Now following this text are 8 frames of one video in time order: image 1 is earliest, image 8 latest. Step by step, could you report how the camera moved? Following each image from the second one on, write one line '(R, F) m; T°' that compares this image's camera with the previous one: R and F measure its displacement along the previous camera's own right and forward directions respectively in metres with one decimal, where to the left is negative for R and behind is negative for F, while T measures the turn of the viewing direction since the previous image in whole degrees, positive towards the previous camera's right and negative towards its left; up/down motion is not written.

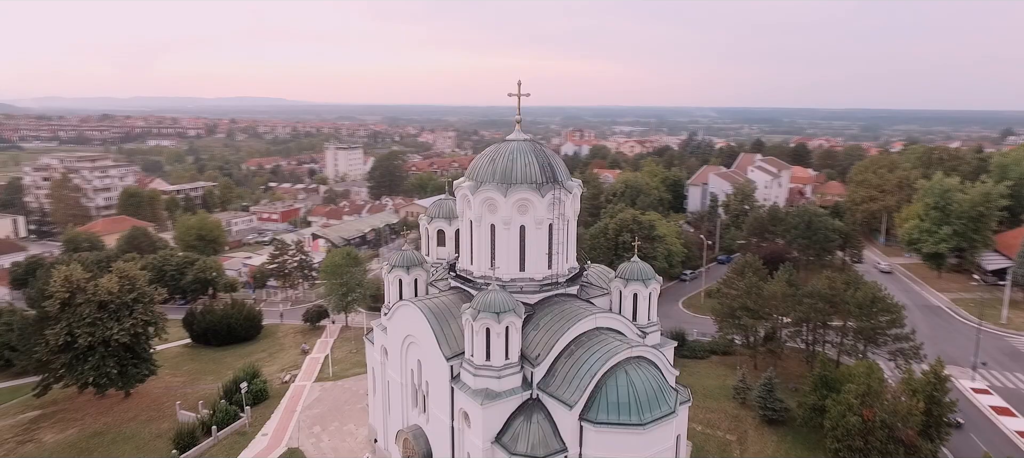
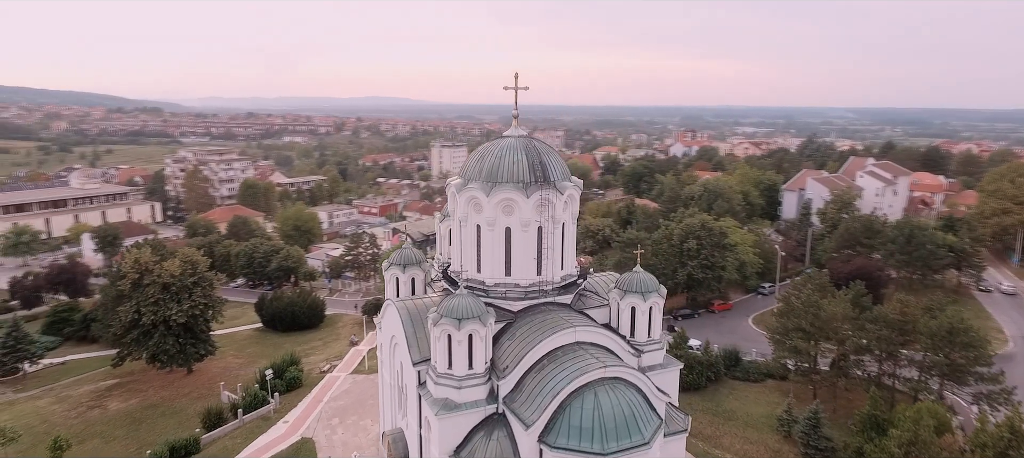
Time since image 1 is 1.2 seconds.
(+2.9, +1.2) m; -10°
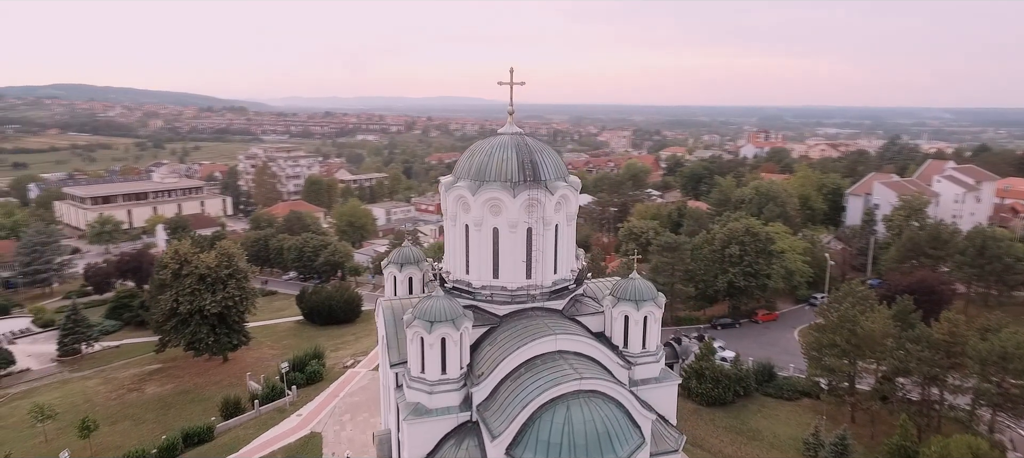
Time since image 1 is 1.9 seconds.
(+1.7, +0.7) m; -6°
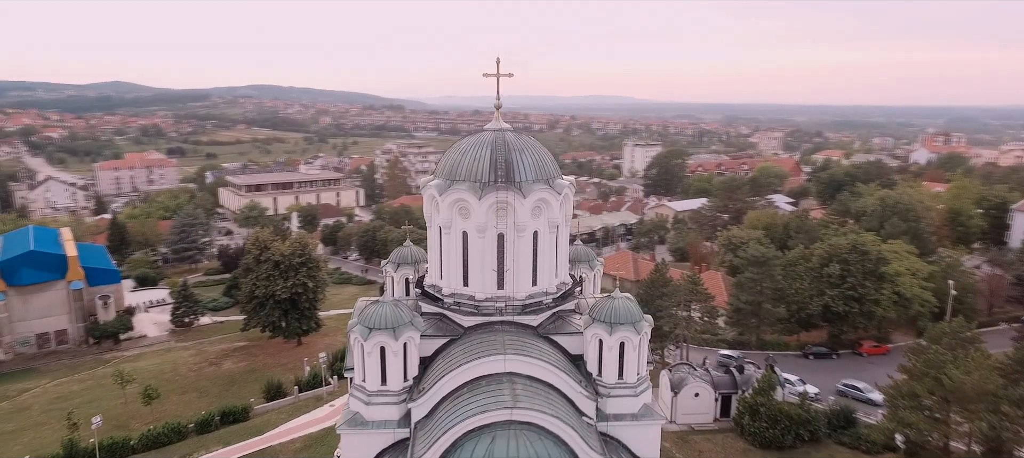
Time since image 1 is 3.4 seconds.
(+3.4, +1.6) m; -13°
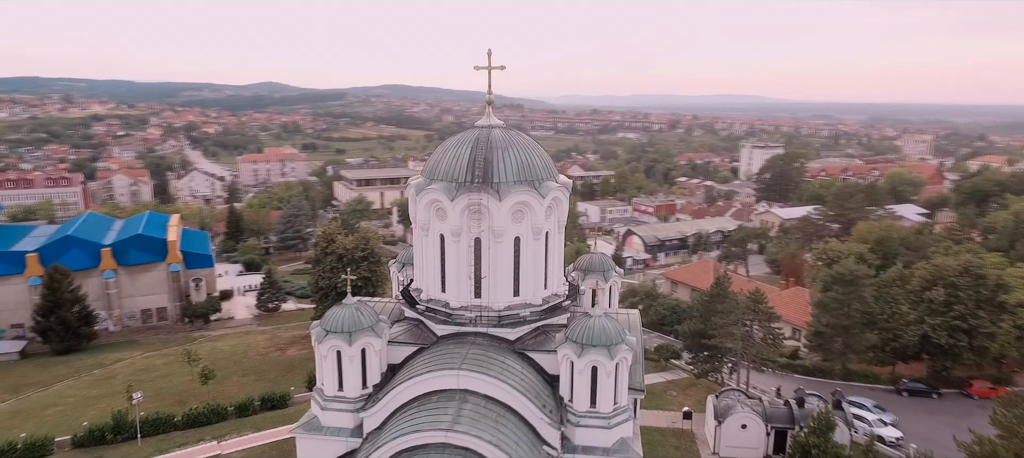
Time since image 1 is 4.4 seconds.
(+2.5, +1.2) m; -11°
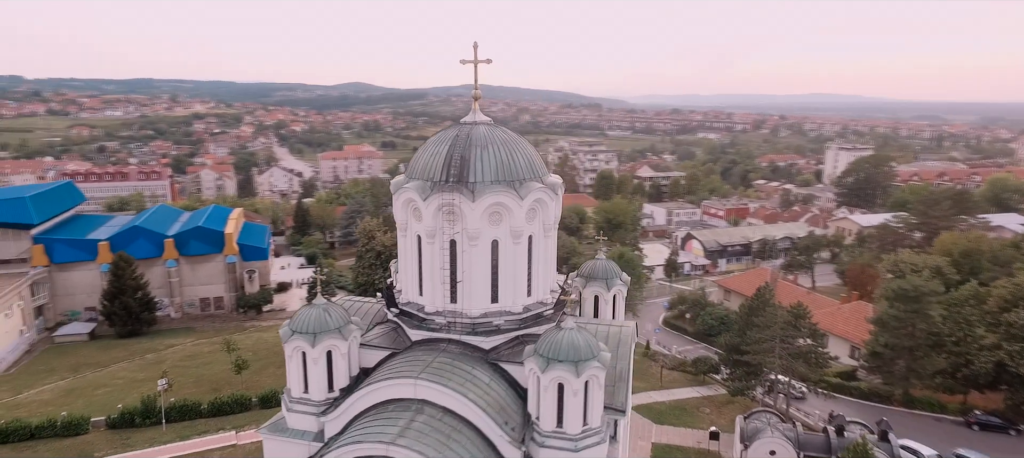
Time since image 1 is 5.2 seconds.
(+1.7, +0.8) m; -7°
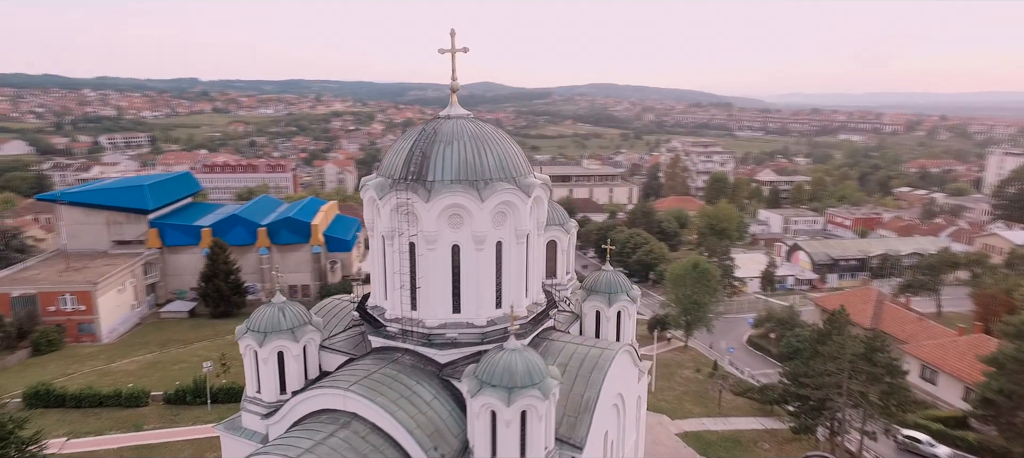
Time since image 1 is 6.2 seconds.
(+2.5, +1.3) m; -11°
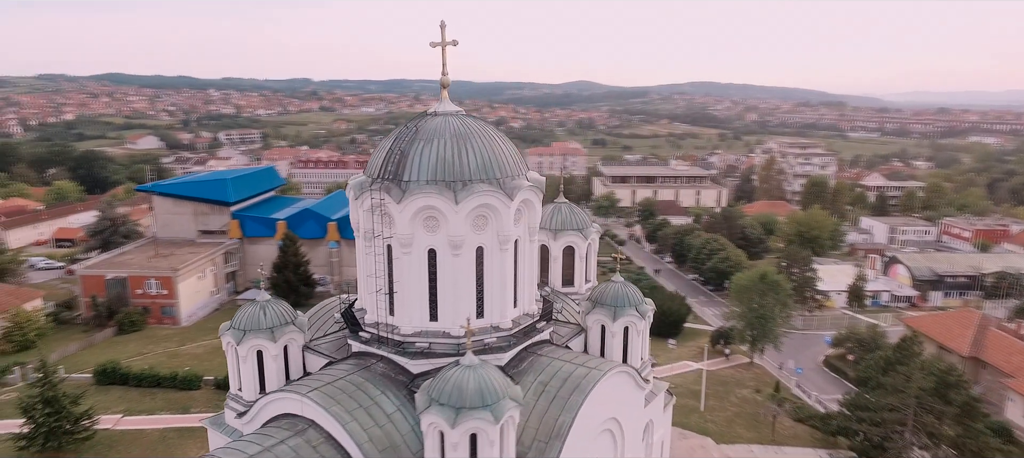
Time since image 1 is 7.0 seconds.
(+1.7, +0.8) m; -9°
